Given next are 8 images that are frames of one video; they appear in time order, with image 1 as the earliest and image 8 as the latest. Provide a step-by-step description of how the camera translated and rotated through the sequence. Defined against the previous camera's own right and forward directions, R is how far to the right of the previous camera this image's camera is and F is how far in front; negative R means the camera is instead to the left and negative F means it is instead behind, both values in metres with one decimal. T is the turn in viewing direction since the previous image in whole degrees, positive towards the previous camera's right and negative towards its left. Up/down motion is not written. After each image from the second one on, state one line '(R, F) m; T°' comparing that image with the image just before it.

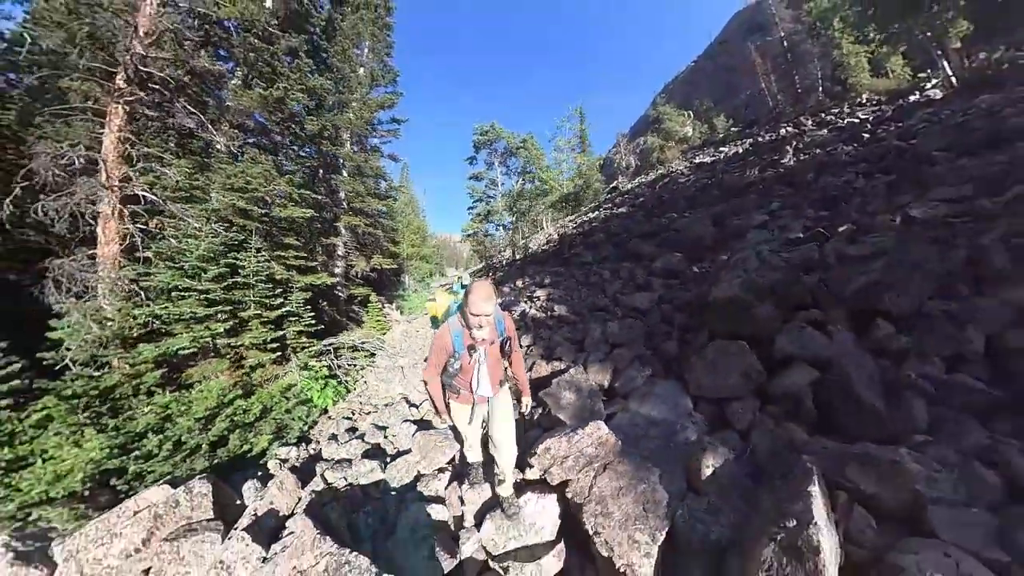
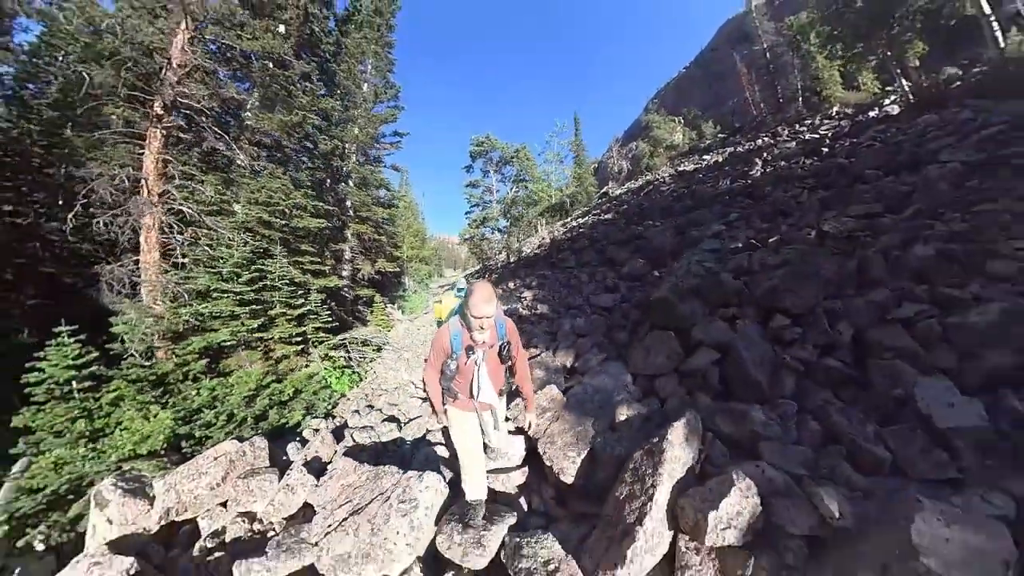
(+0.2, -1.1) m; 0°
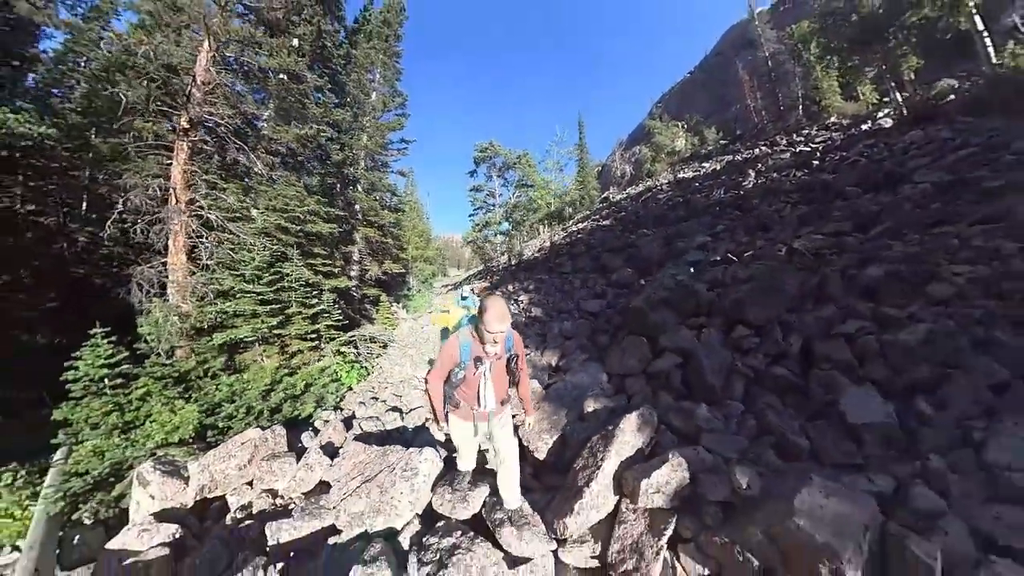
(+0.2, -0.6) m; -1°
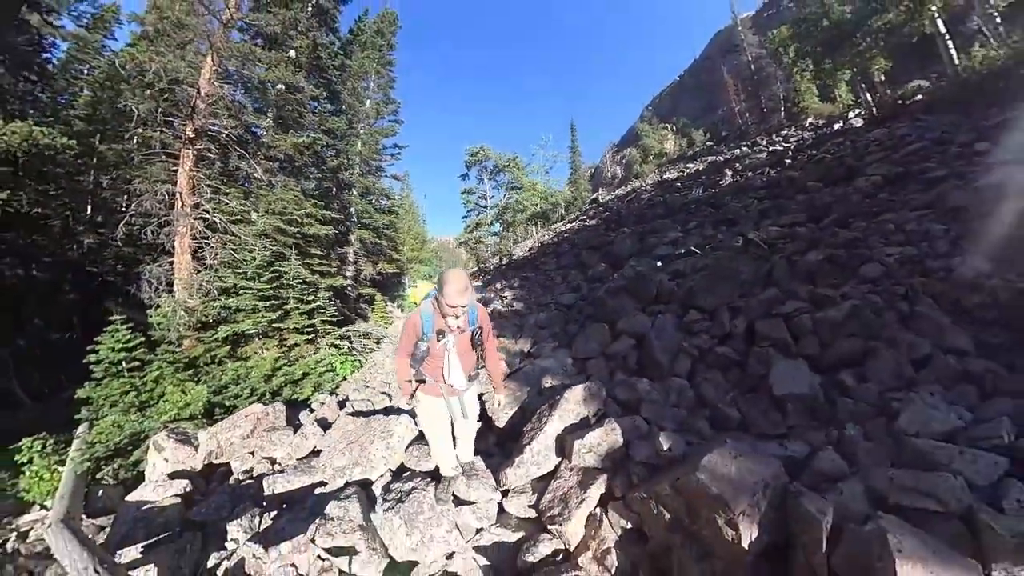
(+0.3, -0.6) m; 0°
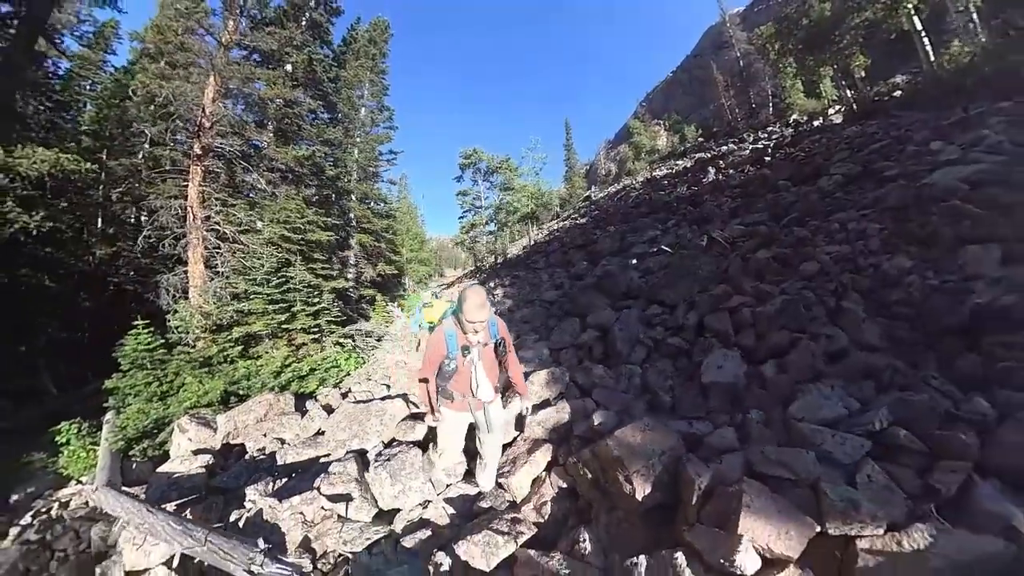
(+0.3, -0.6) m; 0°
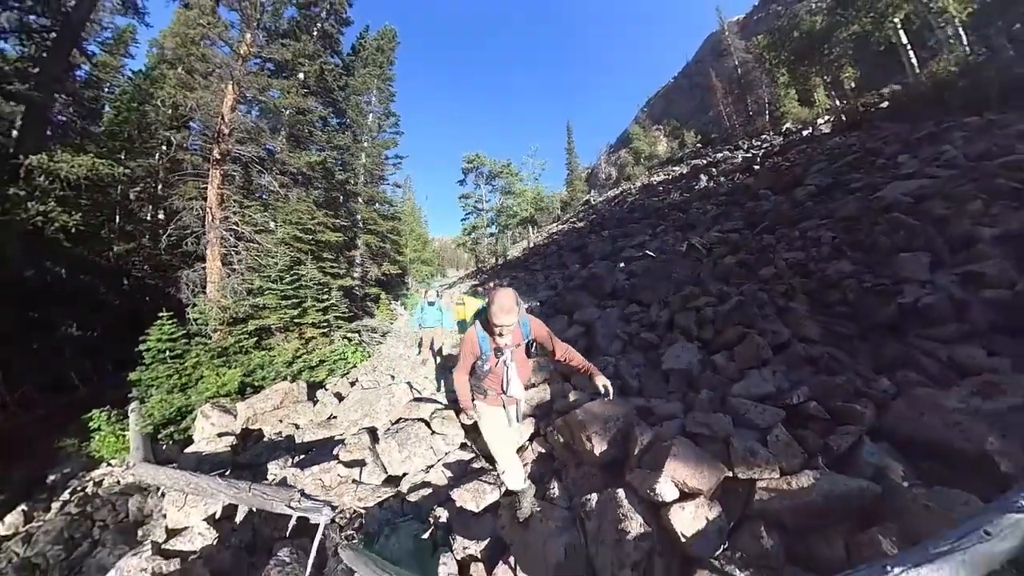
(+0.2, -0.6) m; -1°
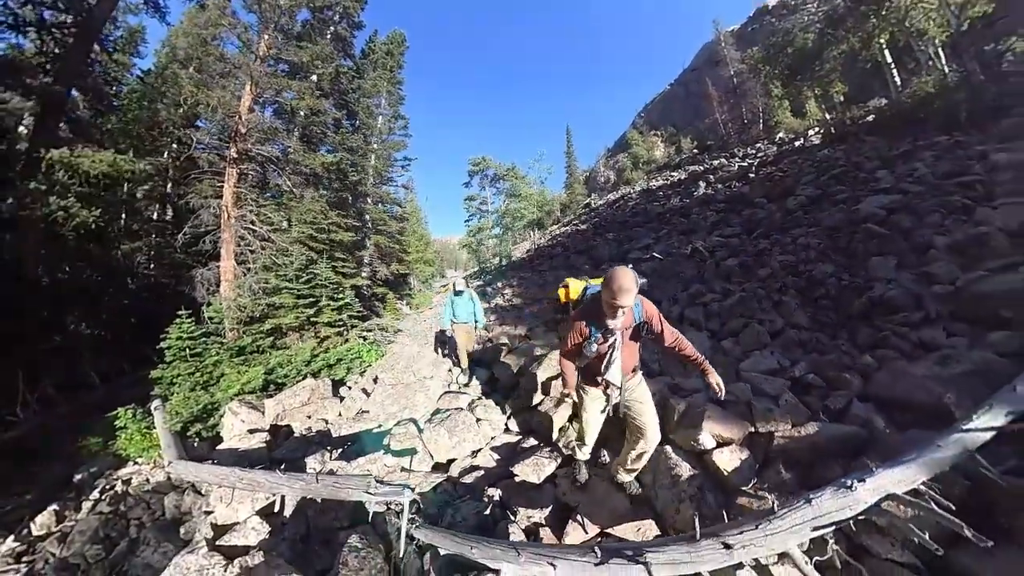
(-0.6, -0.9) m; +1°
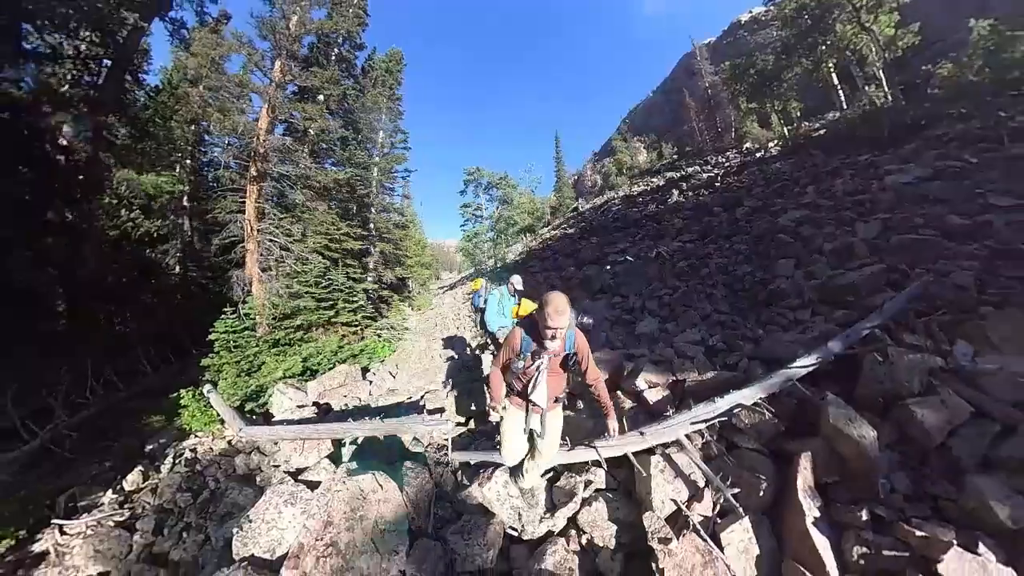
(-0.1, -2.0) m; +1°
